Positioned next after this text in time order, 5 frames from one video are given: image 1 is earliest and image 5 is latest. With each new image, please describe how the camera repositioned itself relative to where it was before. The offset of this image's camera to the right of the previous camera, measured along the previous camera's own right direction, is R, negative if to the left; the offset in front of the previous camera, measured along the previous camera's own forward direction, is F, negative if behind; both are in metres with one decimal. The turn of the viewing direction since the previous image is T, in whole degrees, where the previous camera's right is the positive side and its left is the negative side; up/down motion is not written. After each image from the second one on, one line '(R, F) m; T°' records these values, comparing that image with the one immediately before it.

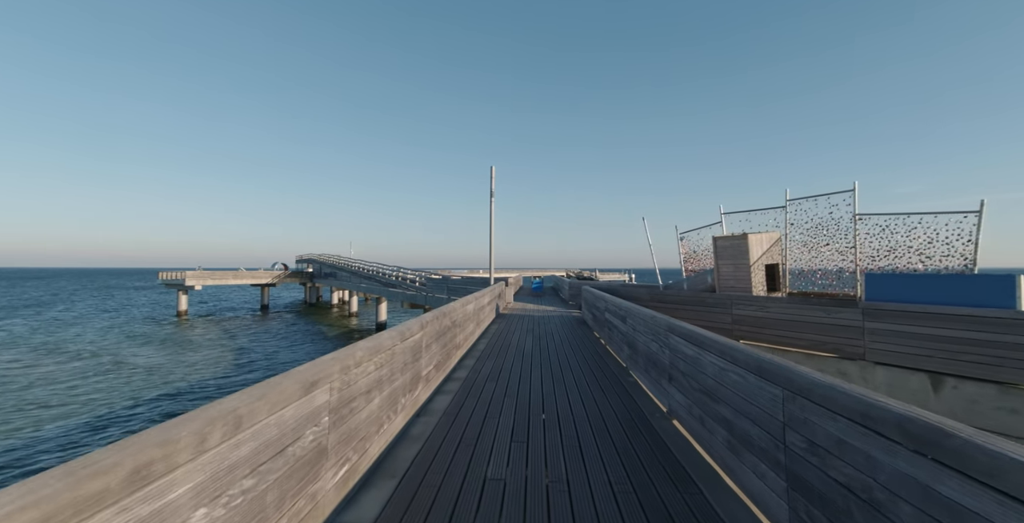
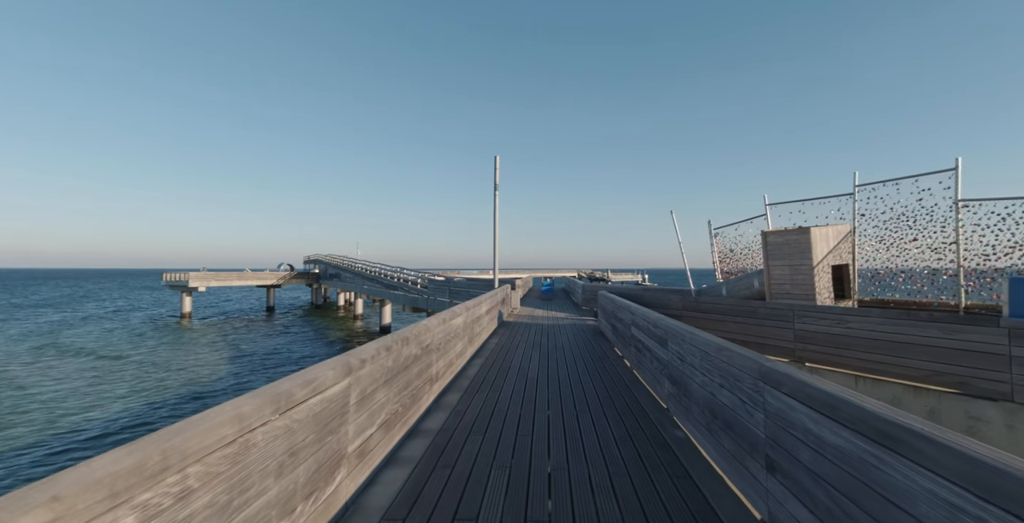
(+0.1, +1.4) m; -2°
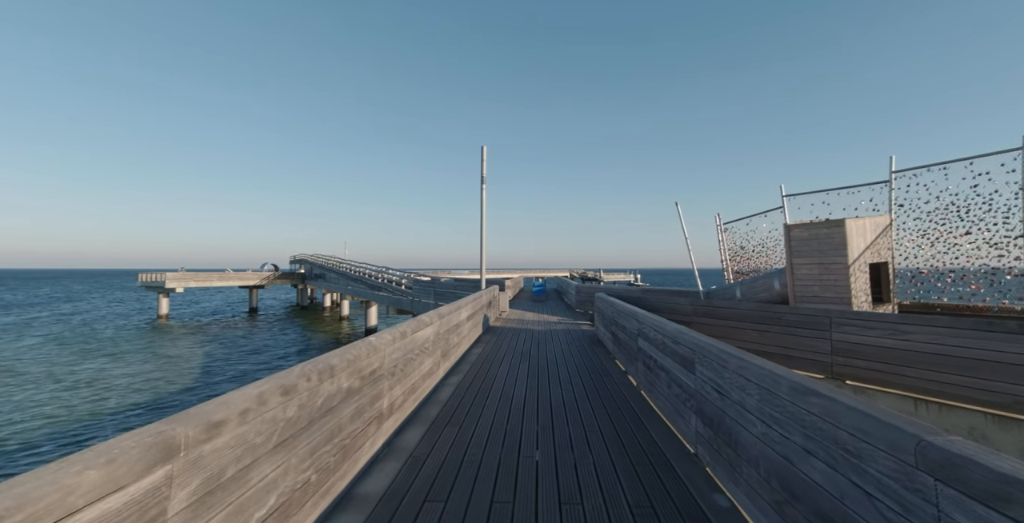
(+0.1, +1.0) m; +1°
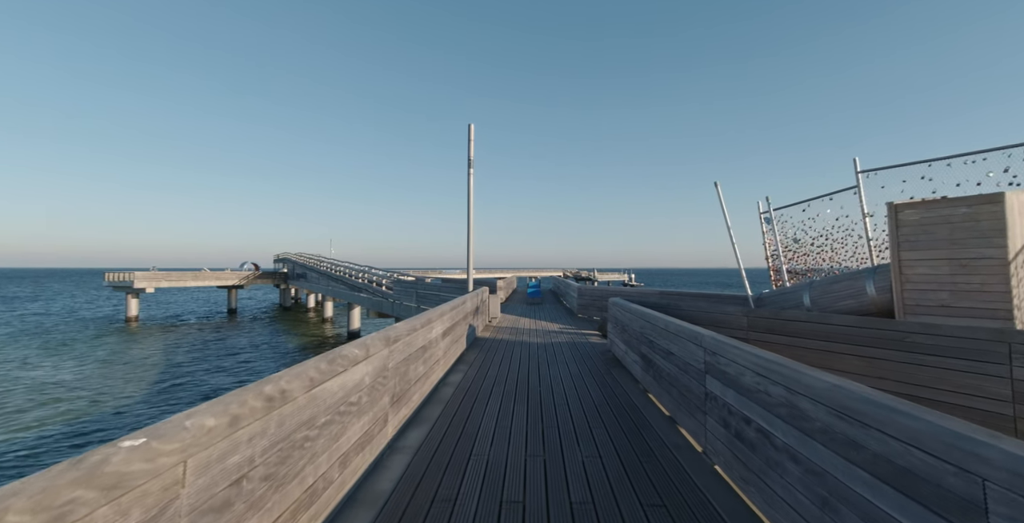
(0.0, +1.7) m; +1°
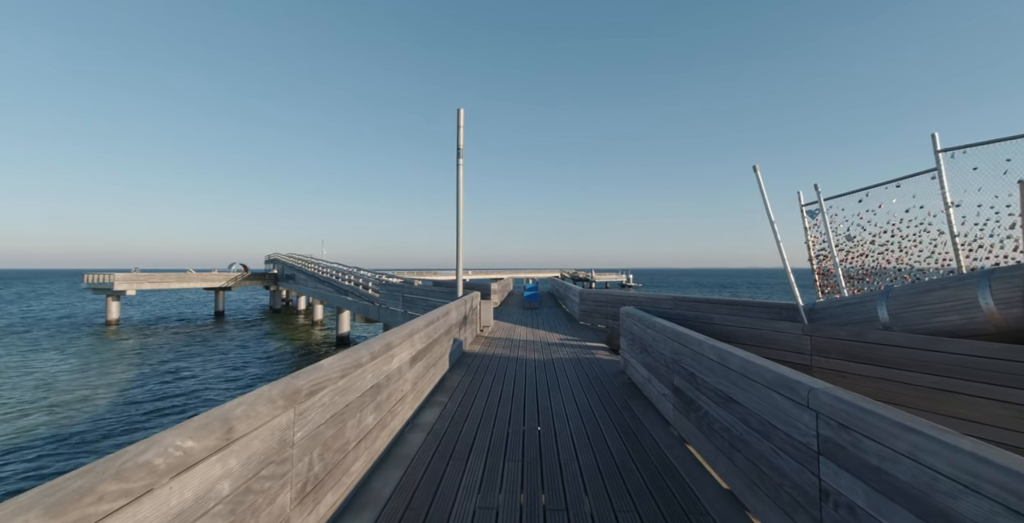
(+0.1, +1.2) m; 0°
